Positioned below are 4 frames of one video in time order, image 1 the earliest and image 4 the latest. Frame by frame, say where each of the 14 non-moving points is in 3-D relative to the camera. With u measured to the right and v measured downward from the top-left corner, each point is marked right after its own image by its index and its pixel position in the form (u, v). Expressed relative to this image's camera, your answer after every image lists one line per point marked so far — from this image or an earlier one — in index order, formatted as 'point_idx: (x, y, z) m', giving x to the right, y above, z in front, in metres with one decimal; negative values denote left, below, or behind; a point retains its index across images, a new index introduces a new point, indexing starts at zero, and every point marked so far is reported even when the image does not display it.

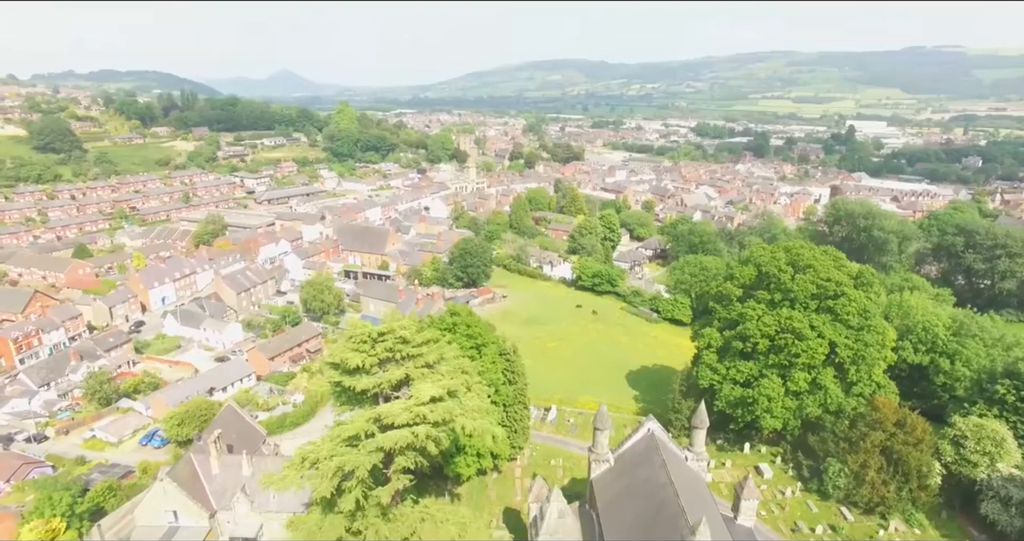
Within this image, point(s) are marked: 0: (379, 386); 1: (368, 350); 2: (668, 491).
0: (-4.5, -3.9, +19.2) m
1: (-5.0, -2.7, +19.9) m
2: (+5.1, -7.2, +18.4) m
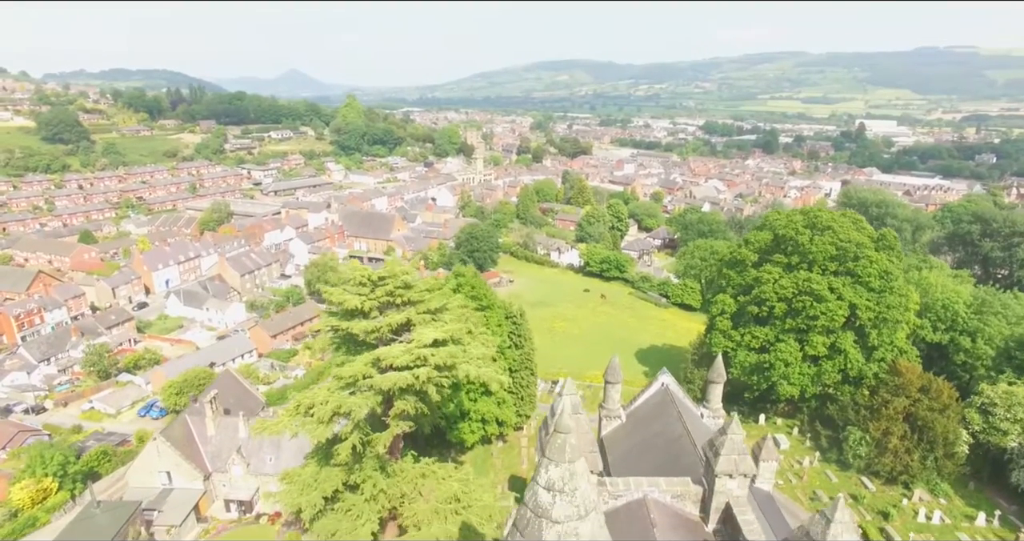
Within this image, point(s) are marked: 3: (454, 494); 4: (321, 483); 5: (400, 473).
0: (-4.3, -1.9, +18.3) m
1: (-4.8, -0.7, +19.0) m
2: (+5.3, -5.2, +17.4) m
3: (-2.0, -7.6, +19.2) m
4: (-6.2, -7.0, +18.5) m
5: (-3.9, -7.0, +19.5) m
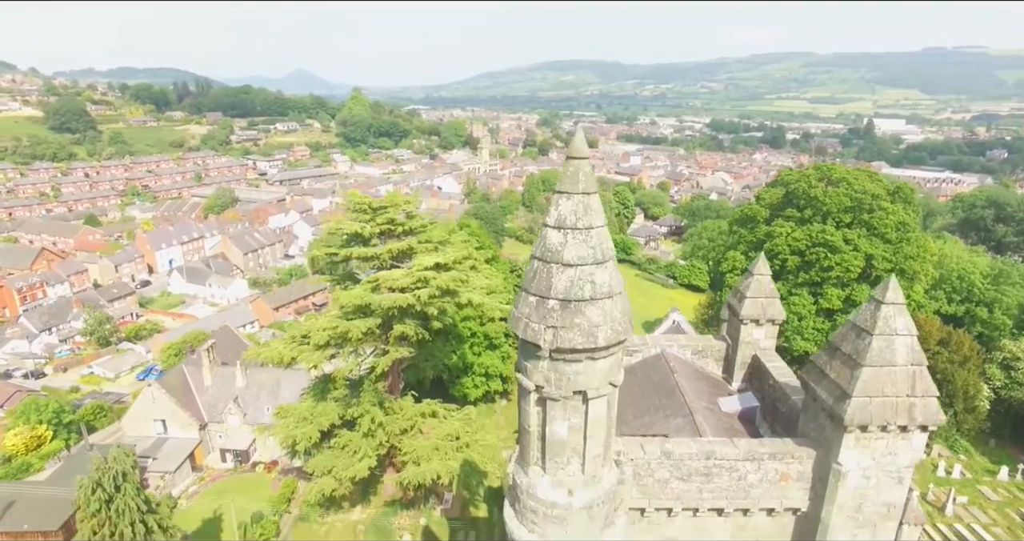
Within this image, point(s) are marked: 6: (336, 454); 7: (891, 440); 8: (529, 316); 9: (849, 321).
0: (-4.2, +0.4, +17.6) m
1: (-4.6, +1.6, +18.3) m
2: (+5.4, -3.0, +16.6) m
3: (-1.8, -5.3, +18.5) m
4: (-6.1, -4.6, +17.8) m
5: (-3.7, -4.6, +18.8) m
6: (-5.5, -5.8, +17.8) m
7: (+3.5, -1.6, +5.2) m
8: (+0.1, -0.4, +4.6) m
9: (+3.3, -0.5, +5.5) m
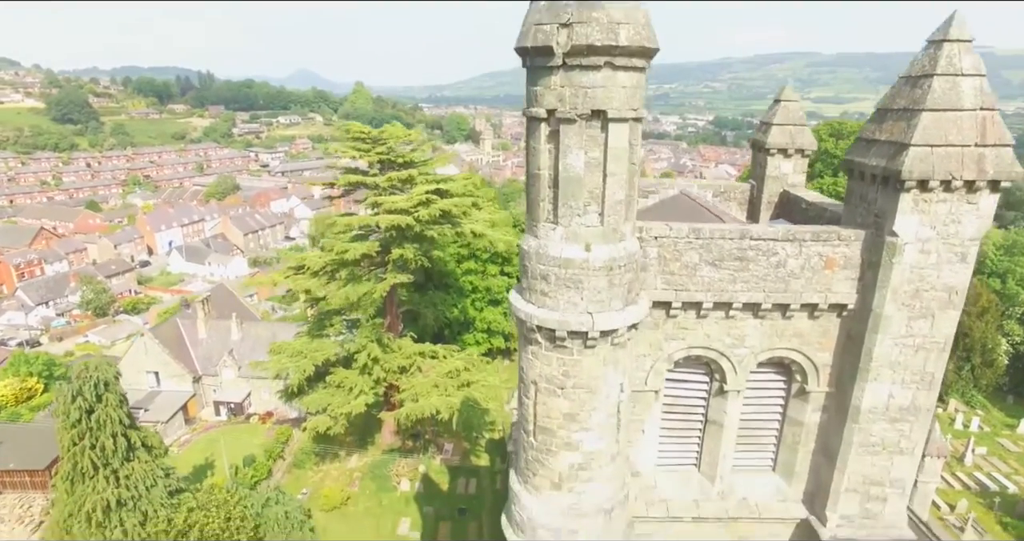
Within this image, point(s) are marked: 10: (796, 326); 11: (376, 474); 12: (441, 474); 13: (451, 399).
0: (-4.1, +2.6, +16.9) m
1: (-4.5, +3.7, +17.6) m
2: (+5.5, -0.9, +15.9) m
3: (-1.8, -3.2, +17.8) m
4: (-6.0, -2.5, +17.2) m
5: (-3.6, -2.5, +18.1) m
6: (-5.4, -3.6, +17.1) m
7: (+3.6, +0.5, +4.5) m
8: (+0.2, +1.8, +3.9) m
9: (+3.3, +1.6, +4.8) m
10: (+2.6, -0.5, +5.2) m
11: (-4.4, -6.5, +18.2) m
12: (-2.3, -6.5, +18.2) m
13: (-1.8, -3.8, +16.9) m
